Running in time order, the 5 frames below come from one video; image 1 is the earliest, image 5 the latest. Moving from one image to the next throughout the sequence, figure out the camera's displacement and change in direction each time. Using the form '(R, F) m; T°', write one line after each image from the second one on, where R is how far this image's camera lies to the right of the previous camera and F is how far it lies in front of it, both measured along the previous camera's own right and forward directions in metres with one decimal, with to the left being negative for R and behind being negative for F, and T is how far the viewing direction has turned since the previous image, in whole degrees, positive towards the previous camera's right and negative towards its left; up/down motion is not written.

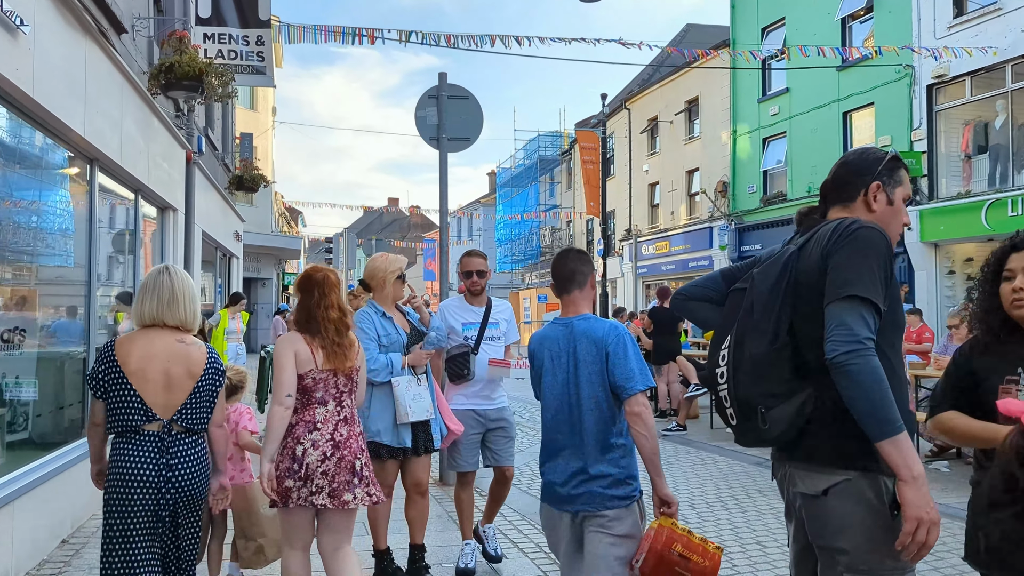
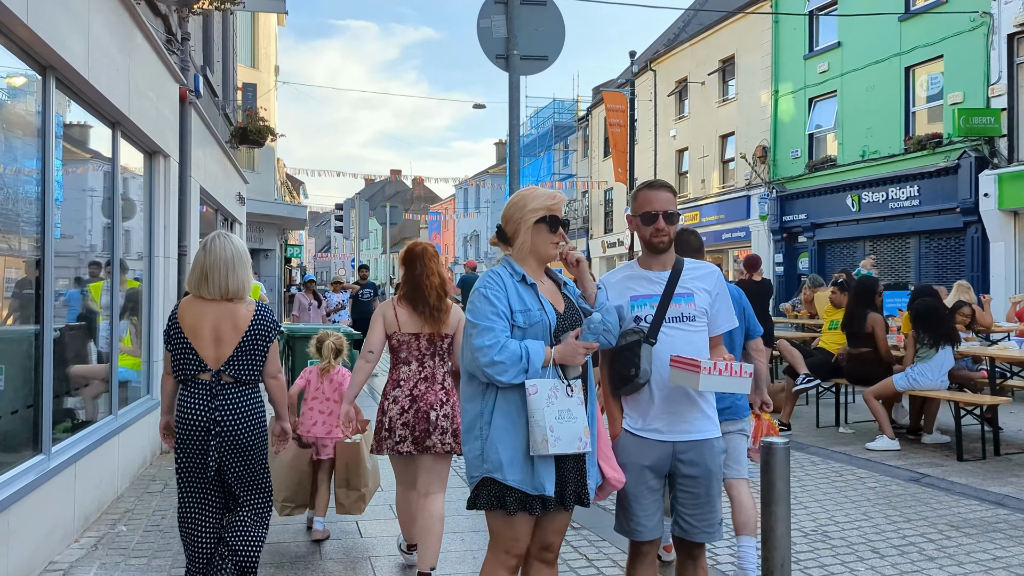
(-0.6, +1.7) m; 0°
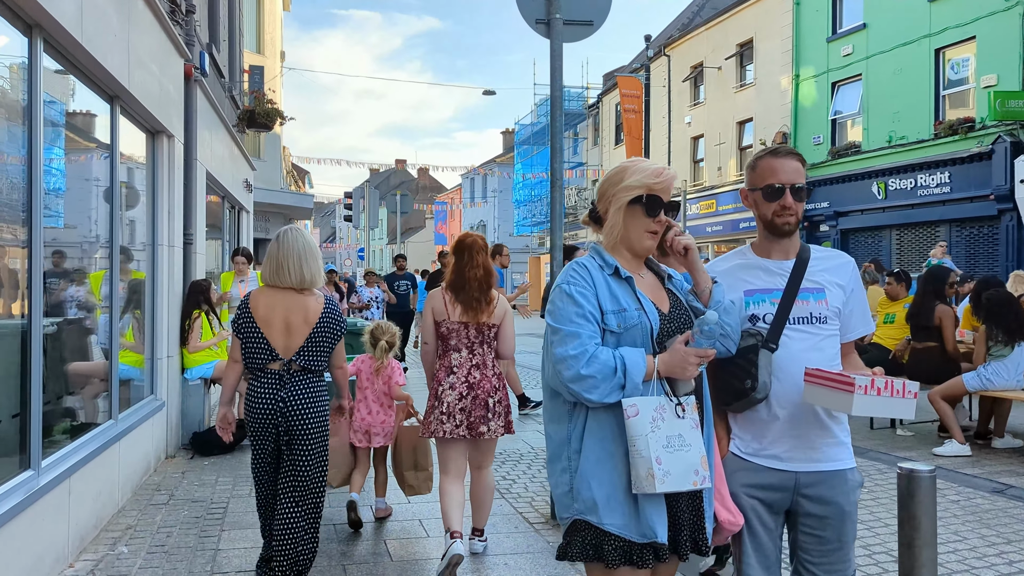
(-0.2, +0.5) m; 0°
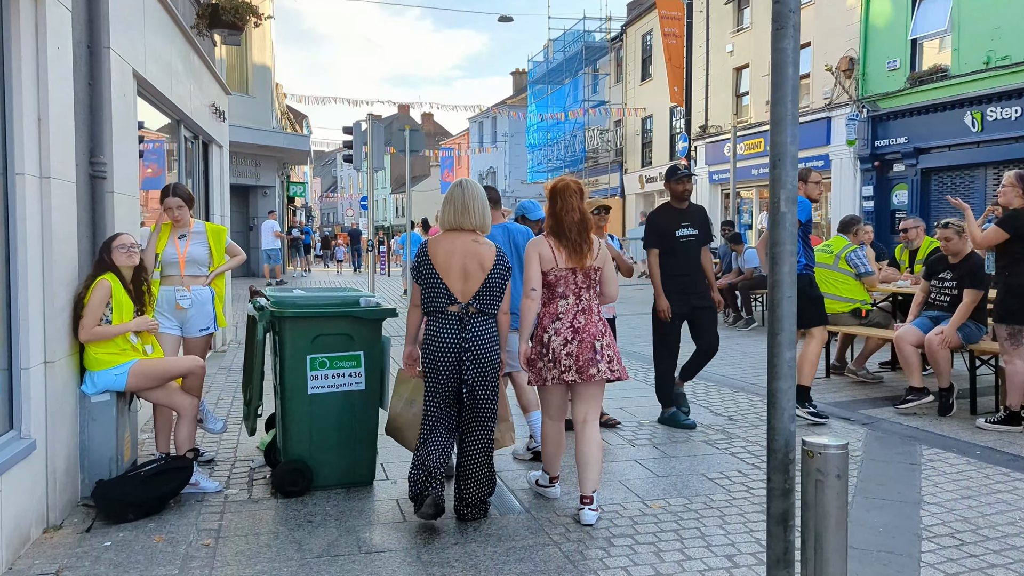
(-0.5, +2.6) m; 0°
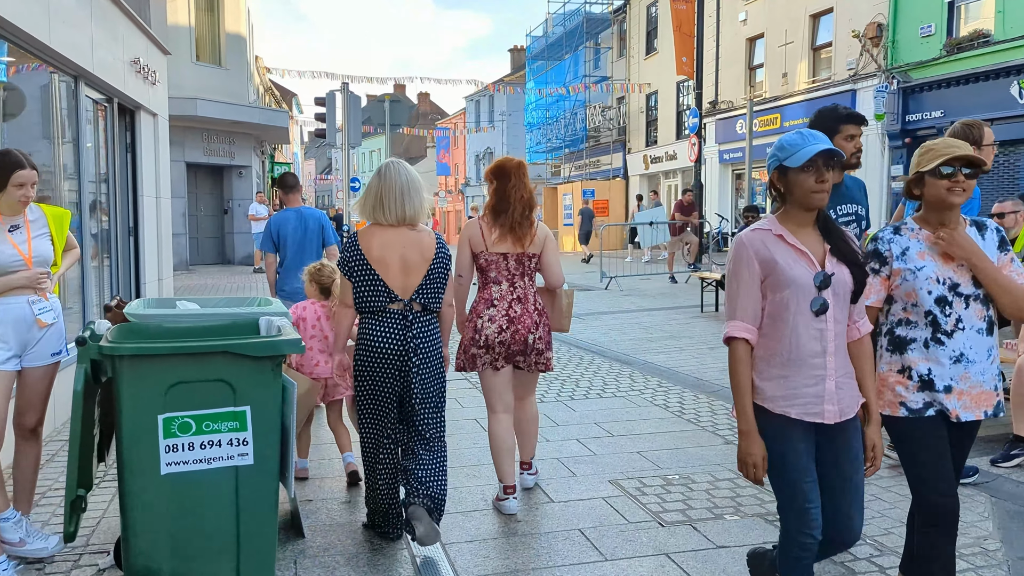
(+0.1, +1.6) m; 0°
